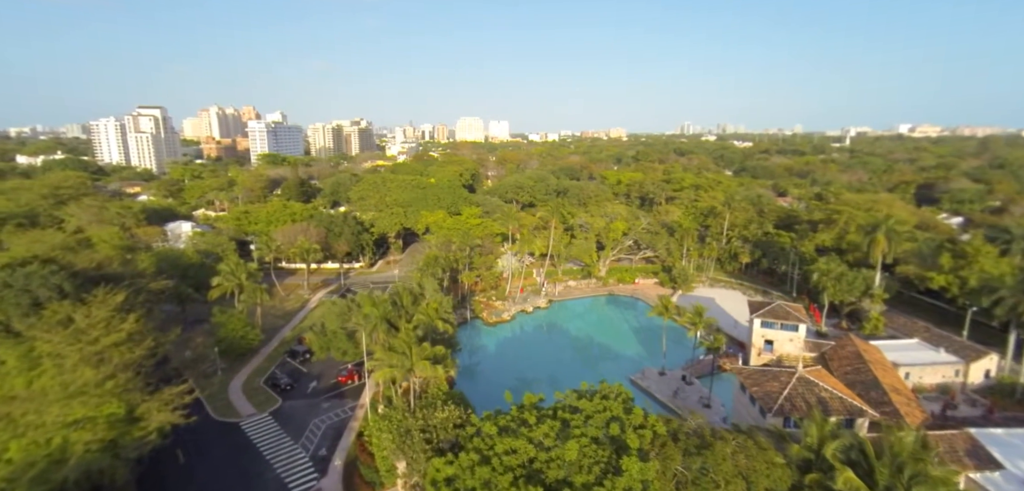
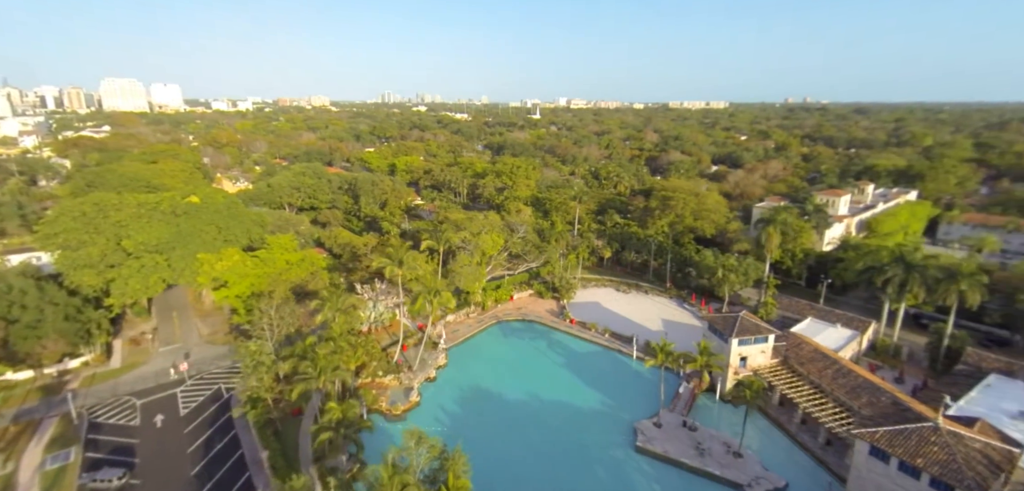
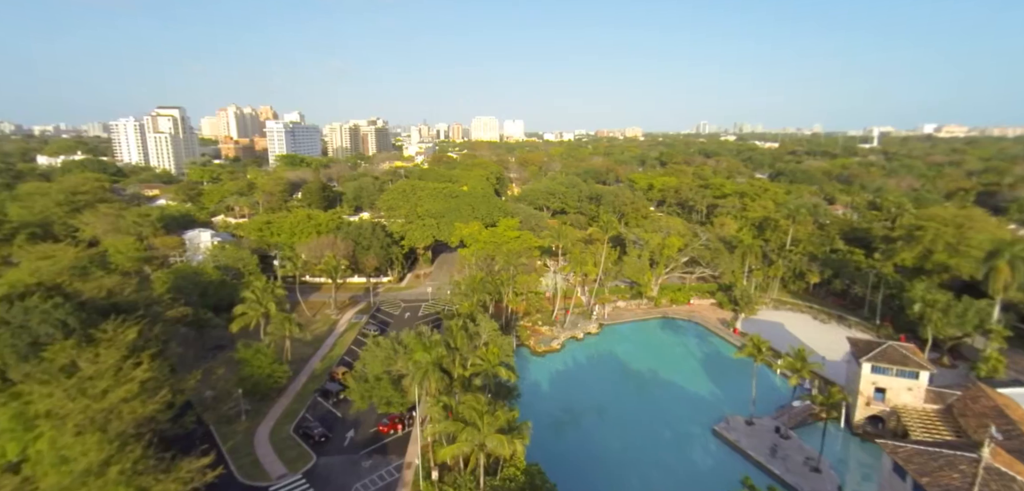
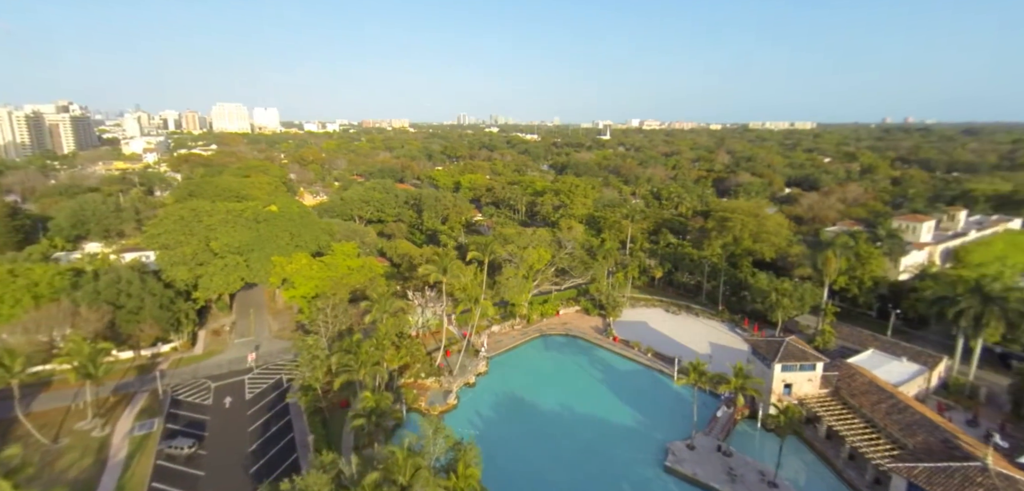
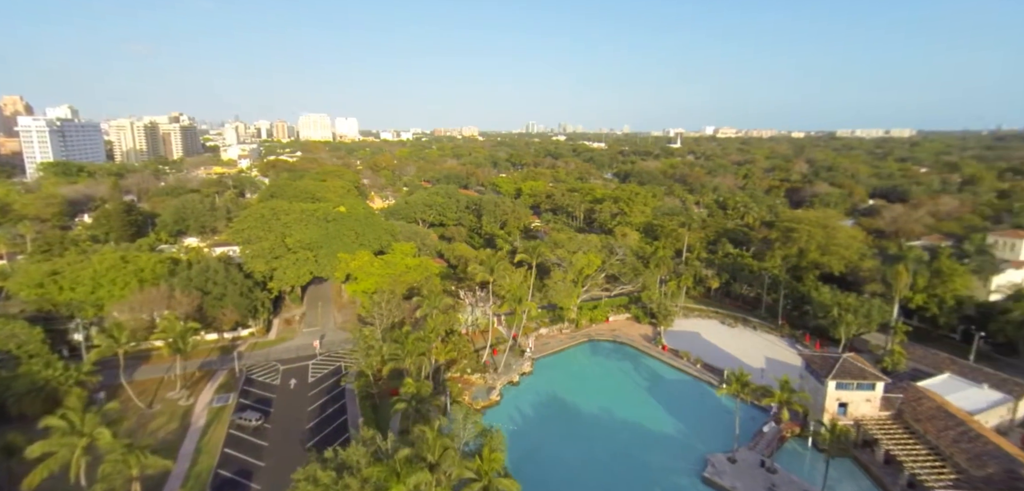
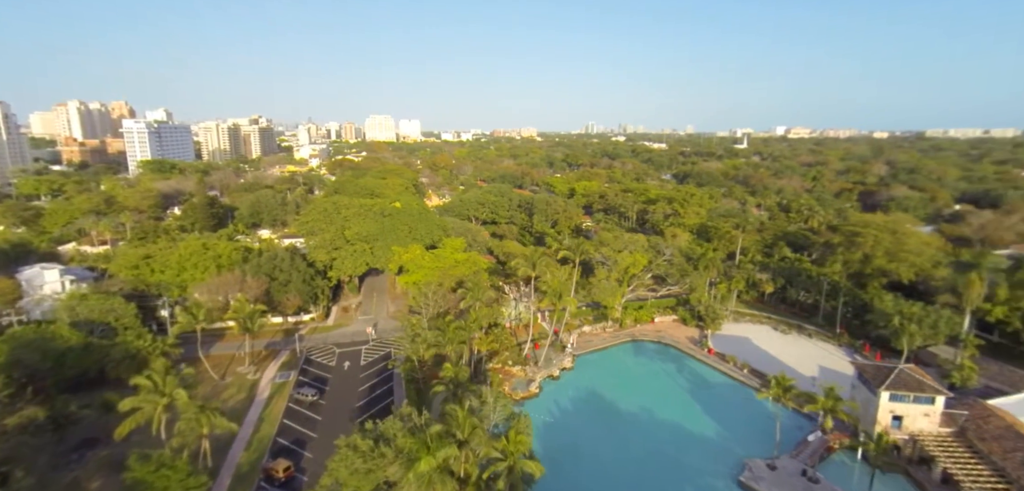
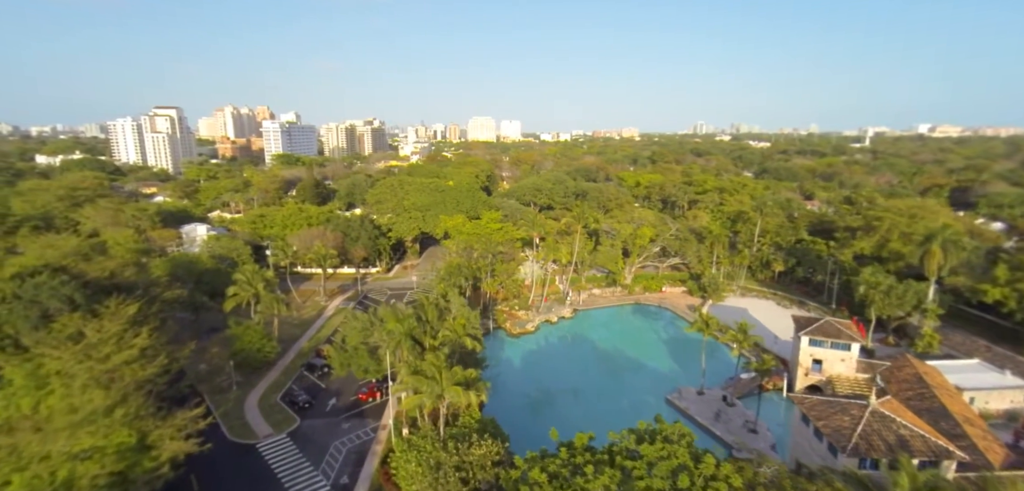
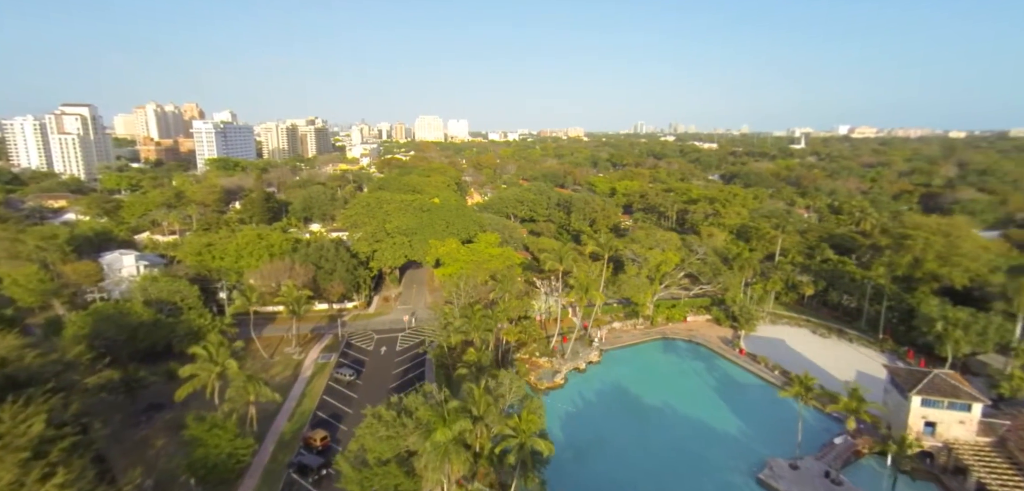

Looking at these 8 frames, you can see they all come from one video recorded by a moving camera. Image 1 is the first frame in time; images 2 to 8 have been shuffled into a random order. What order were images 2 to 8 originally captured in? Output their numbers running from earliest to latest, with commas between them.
7, 3, 8, 6, 5, 4, 2
